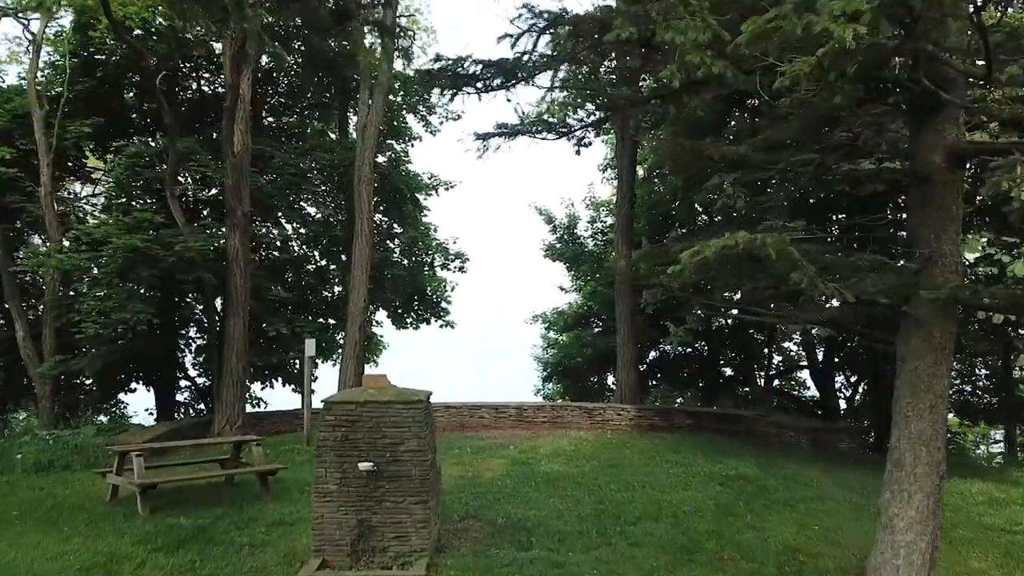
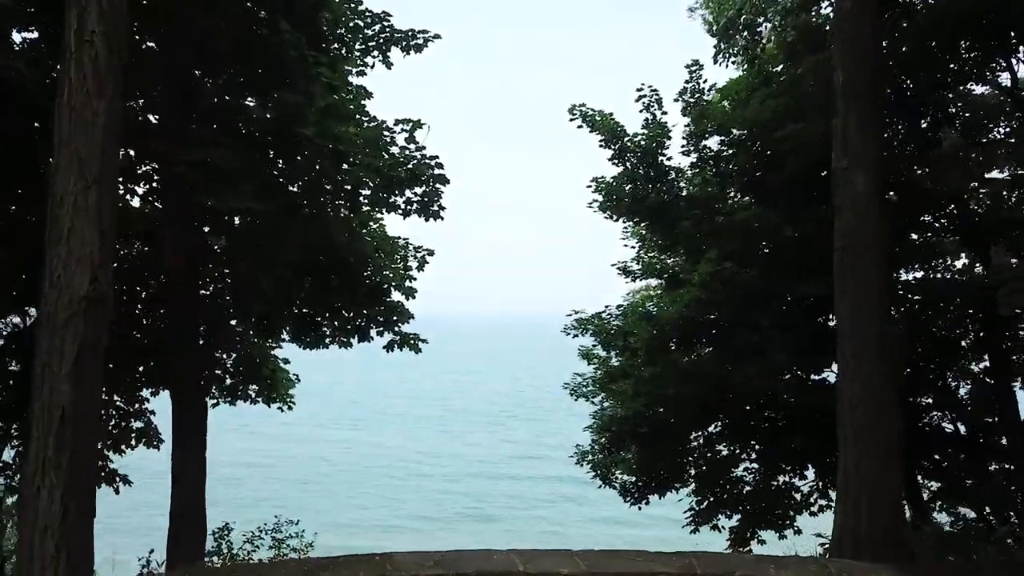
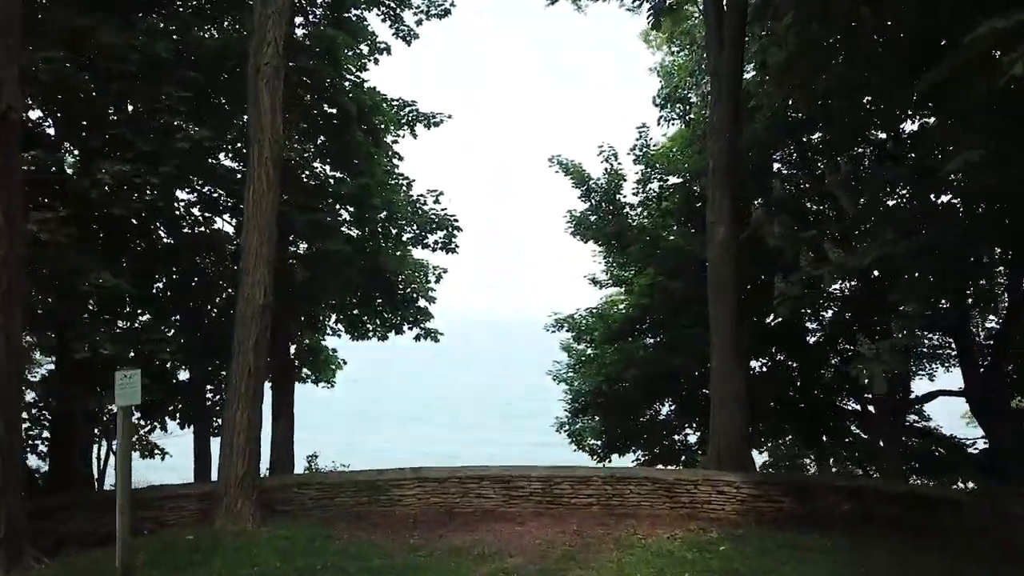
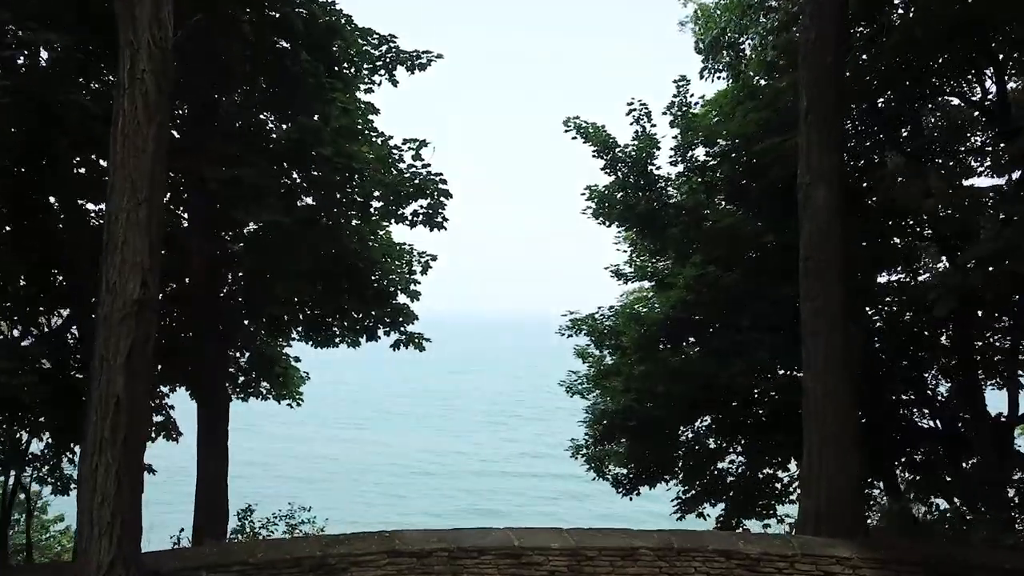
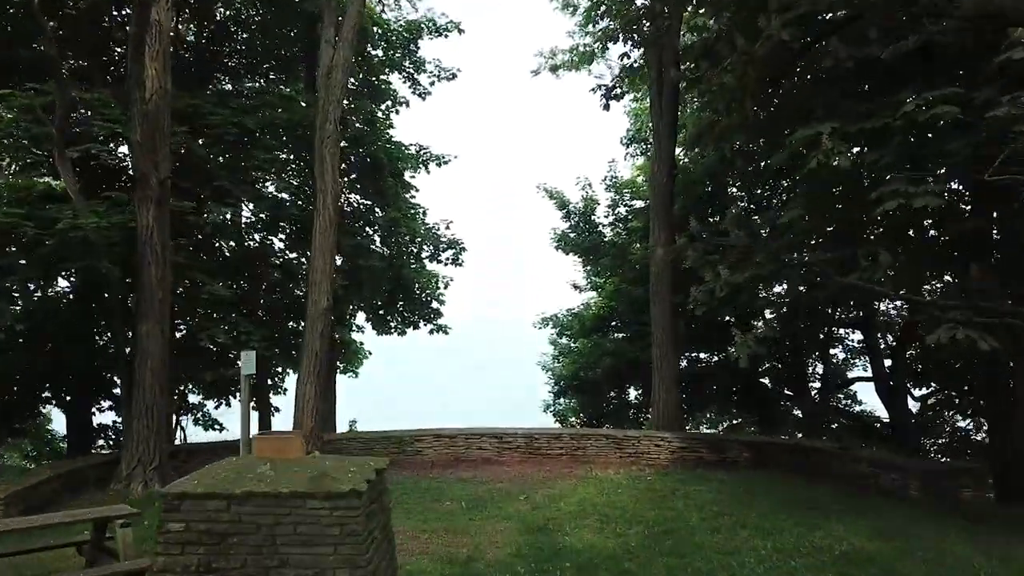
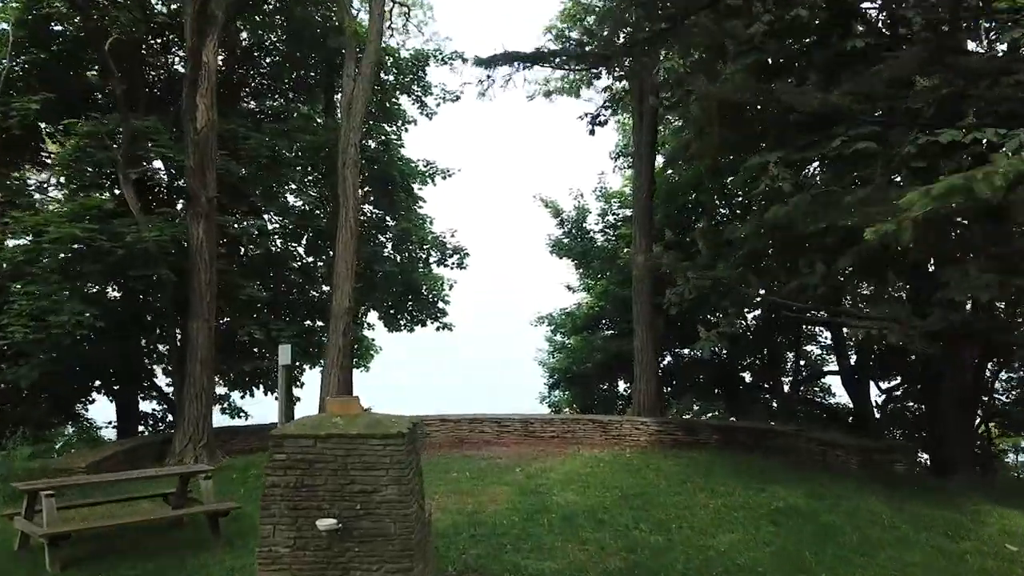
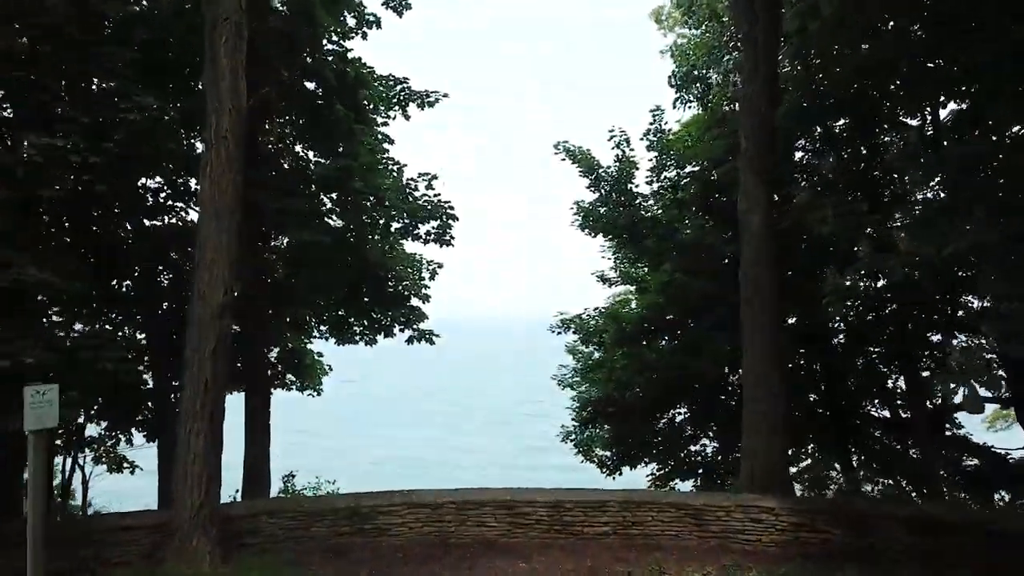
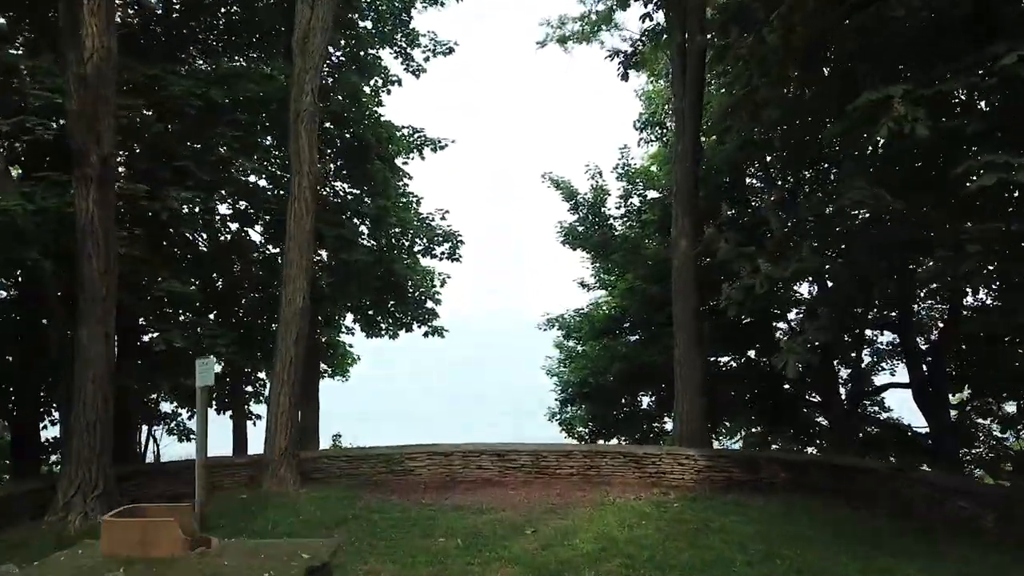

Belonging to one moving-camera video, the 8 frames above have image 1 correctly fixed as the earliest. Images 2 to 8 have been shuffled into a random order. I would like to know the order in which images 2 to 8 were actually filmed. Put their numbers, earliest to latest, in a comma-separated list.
6, 5, 8, 3, 7, 4, 2
